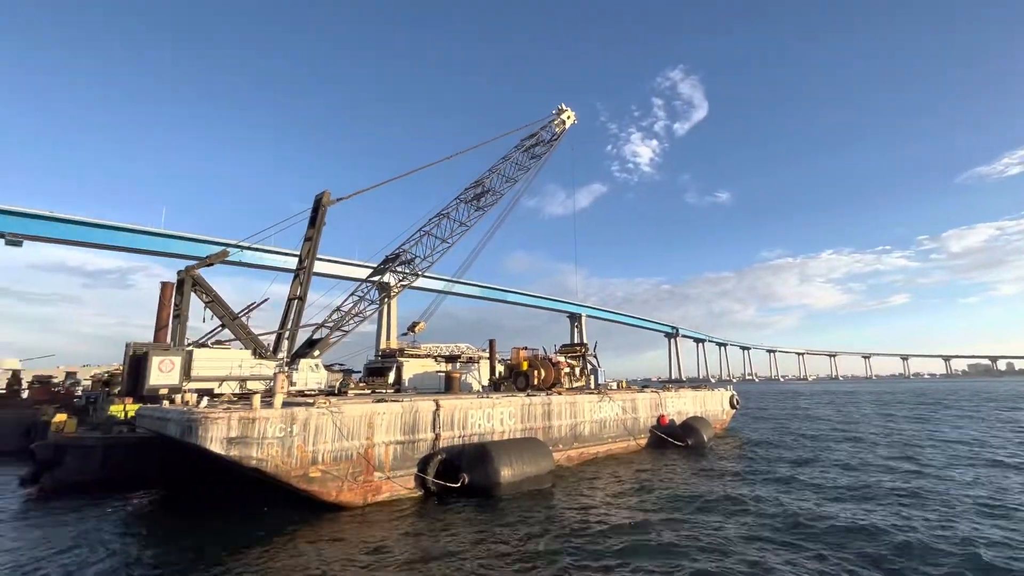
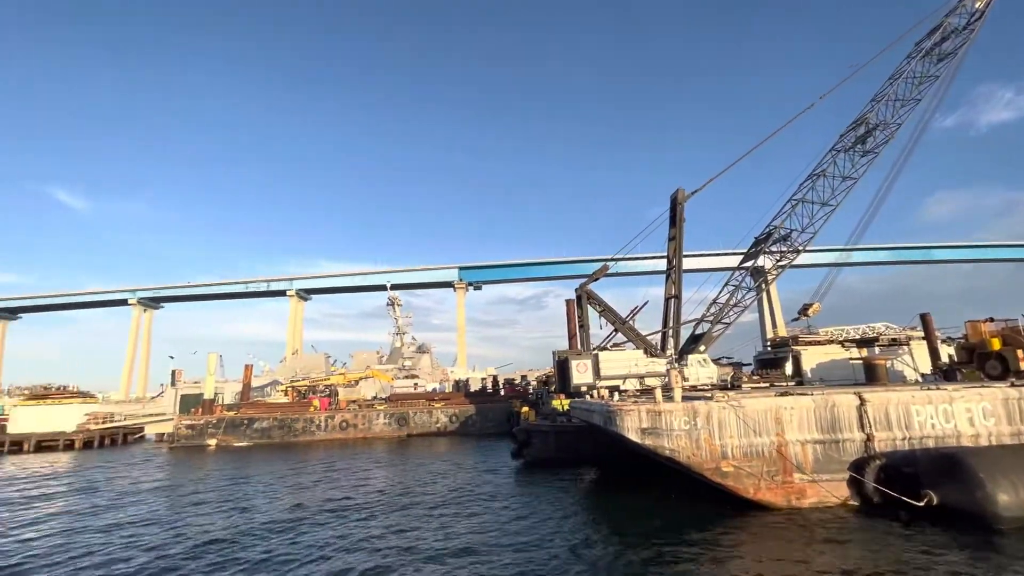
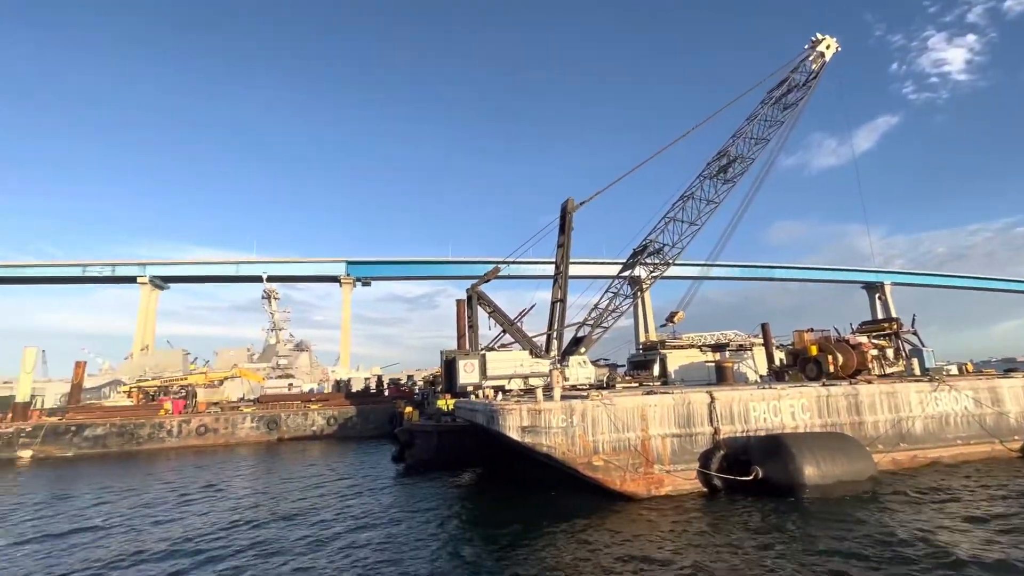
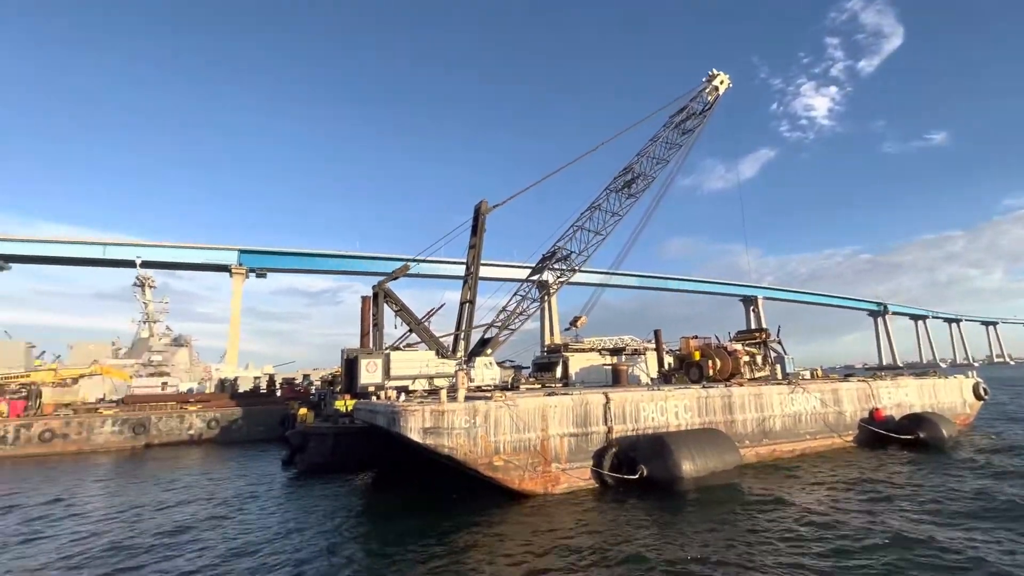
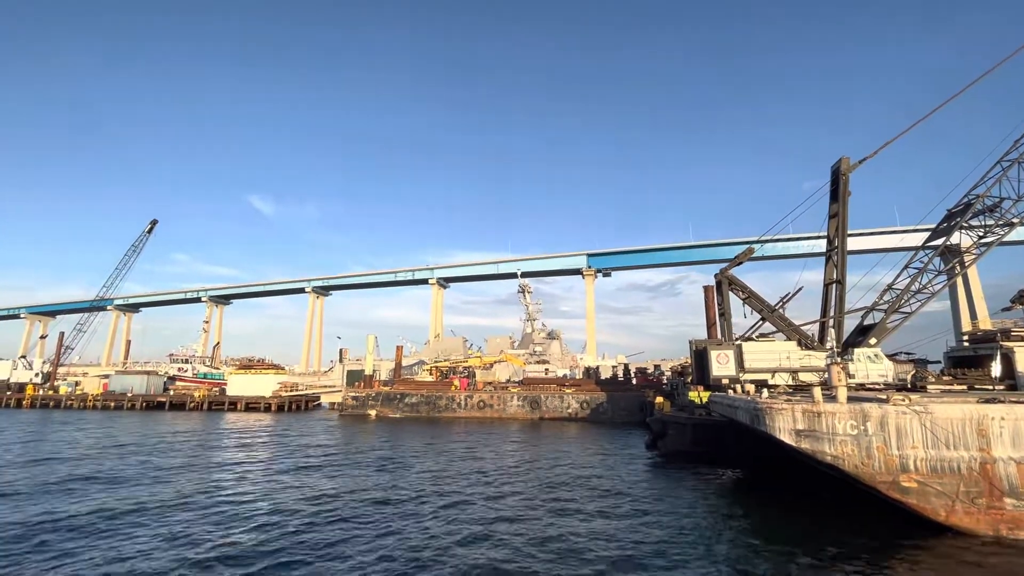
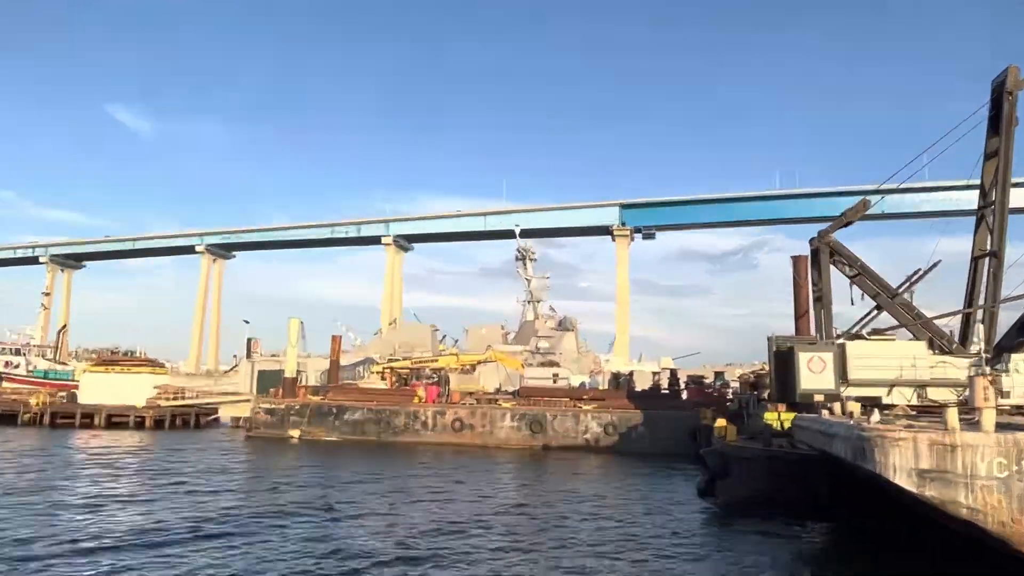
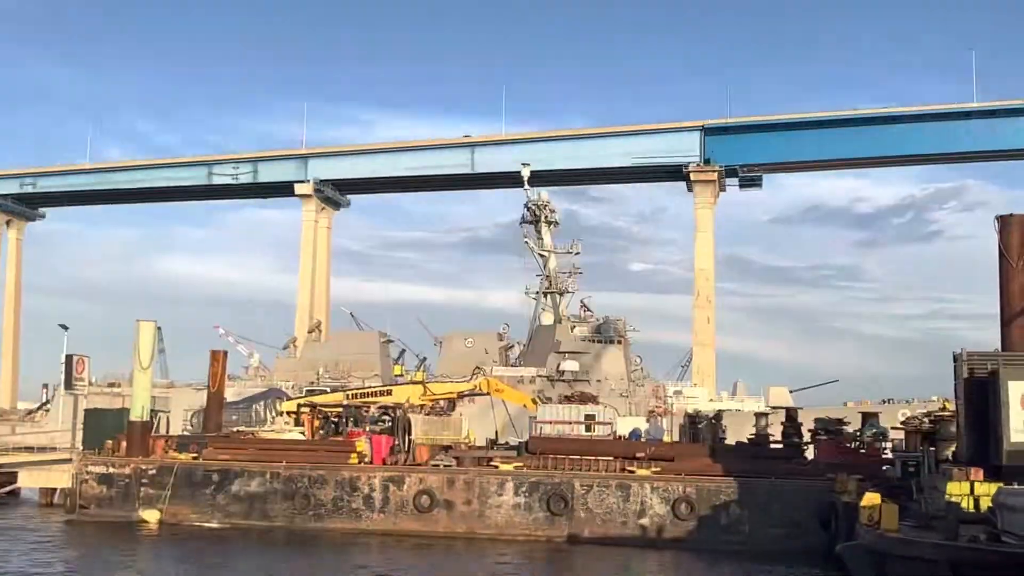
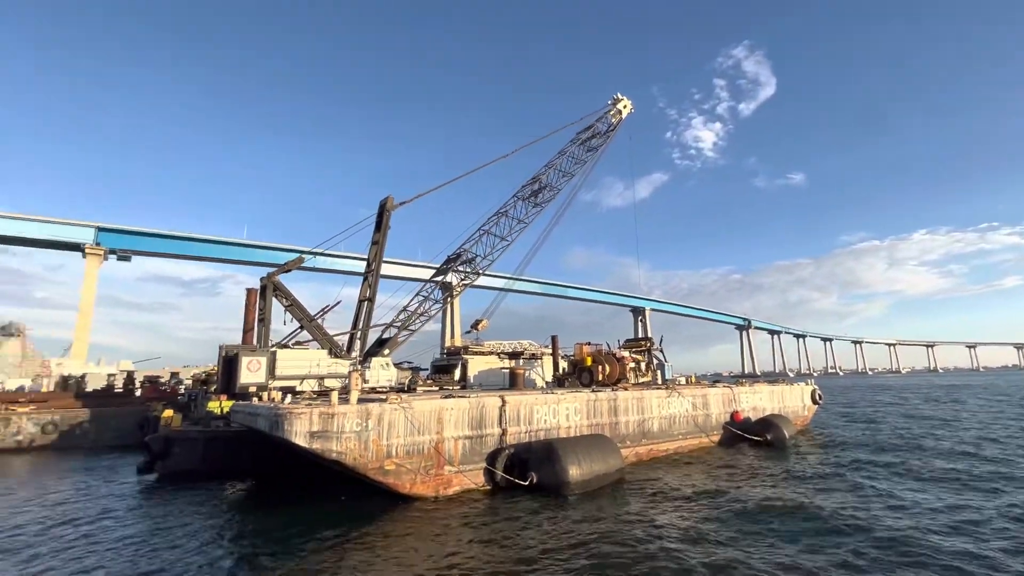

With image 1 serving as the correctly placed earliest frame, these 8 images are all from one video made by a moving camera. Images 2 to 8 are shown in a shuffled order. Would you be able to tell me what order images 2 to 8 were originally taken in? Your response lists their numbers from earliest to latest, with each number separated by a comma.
8, 4, 3, 2, 5, 6, 7
